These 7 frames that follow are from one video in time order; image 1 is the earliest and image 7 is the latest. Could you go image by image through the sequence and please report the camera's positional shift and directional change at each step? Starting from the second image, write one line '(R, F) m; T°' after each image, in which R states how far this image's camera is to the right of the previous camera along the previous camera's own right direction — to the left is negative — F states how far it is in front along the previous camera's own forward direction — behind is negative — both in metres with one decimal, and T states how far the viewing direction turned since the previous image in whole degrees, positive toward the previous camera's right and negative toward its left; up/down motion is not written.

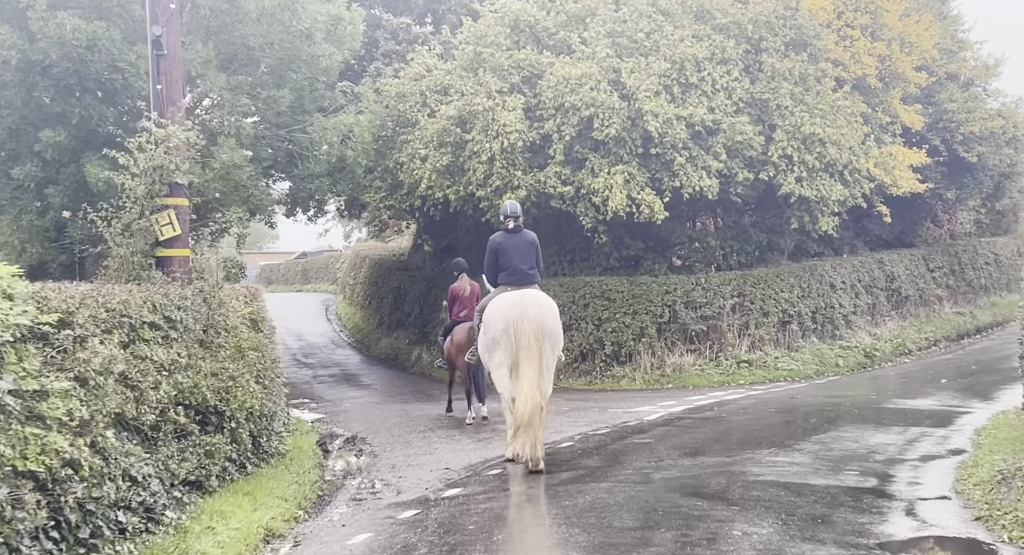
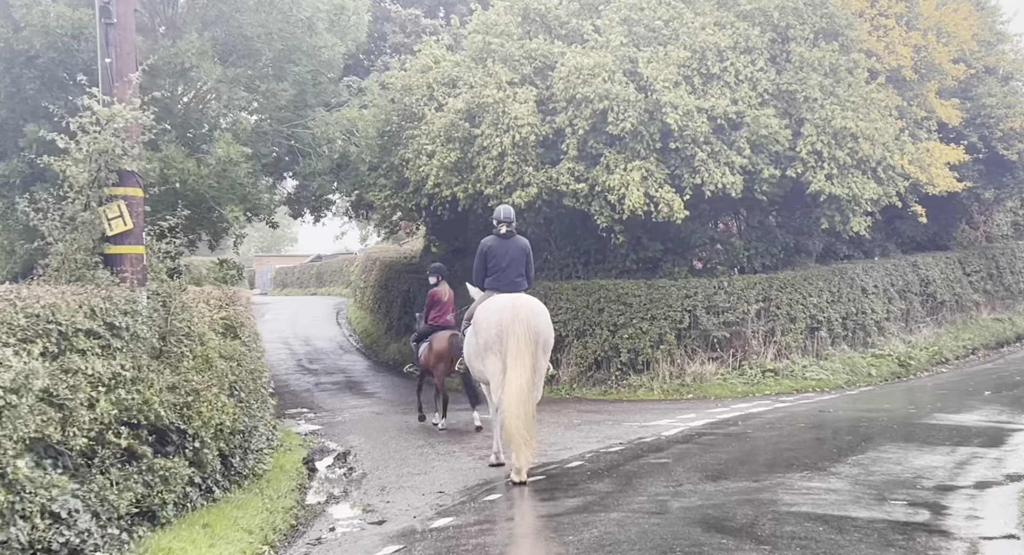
(+0.2, +1.1) m; -1°
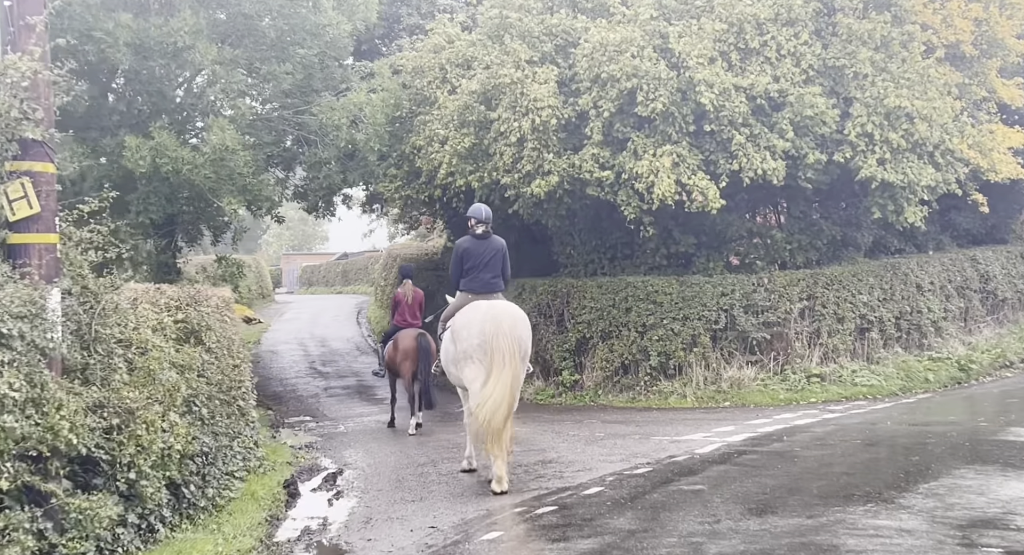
(+0.2, +1.6) m; -2°
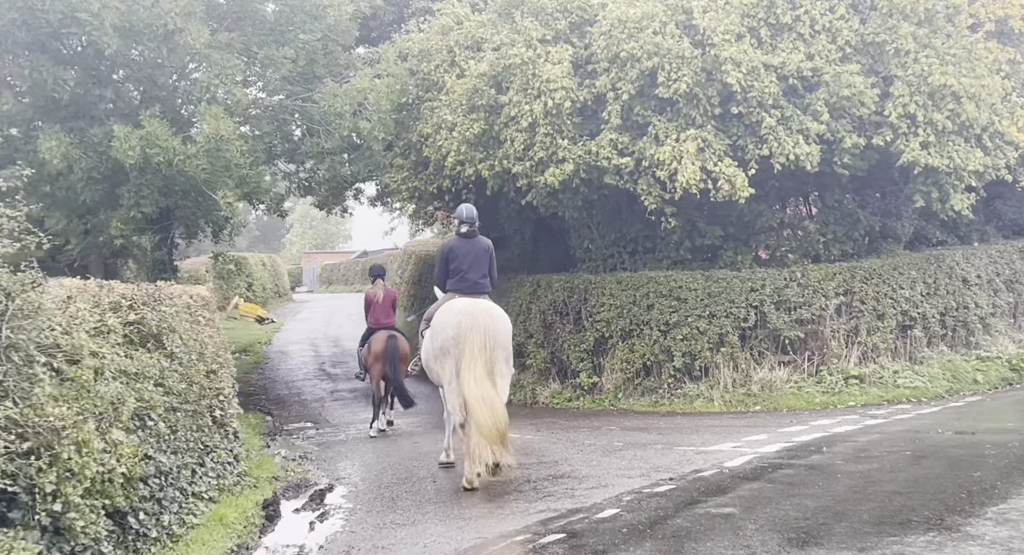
(+0.2, +1.2) m; -1°
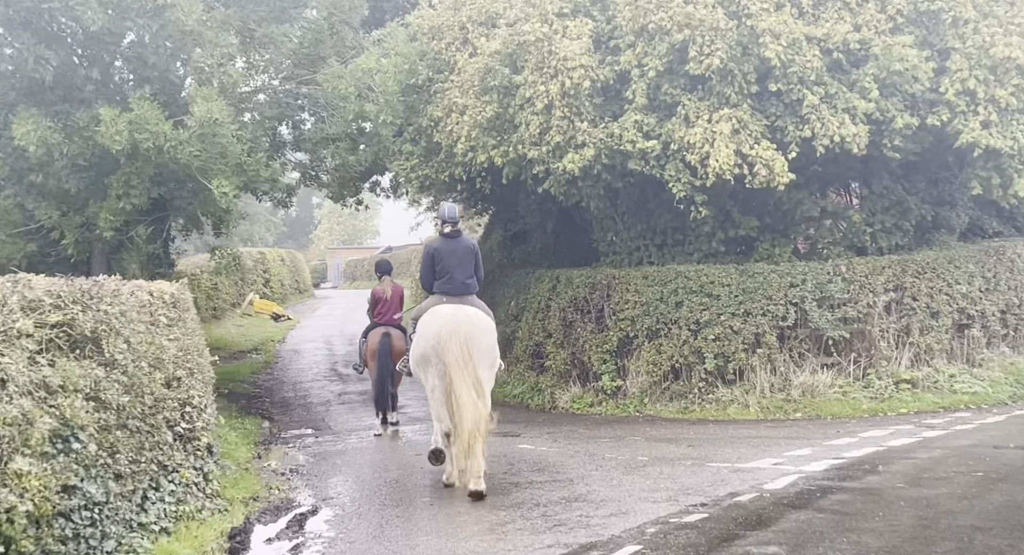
(+0.2, +1.3) m; -2°
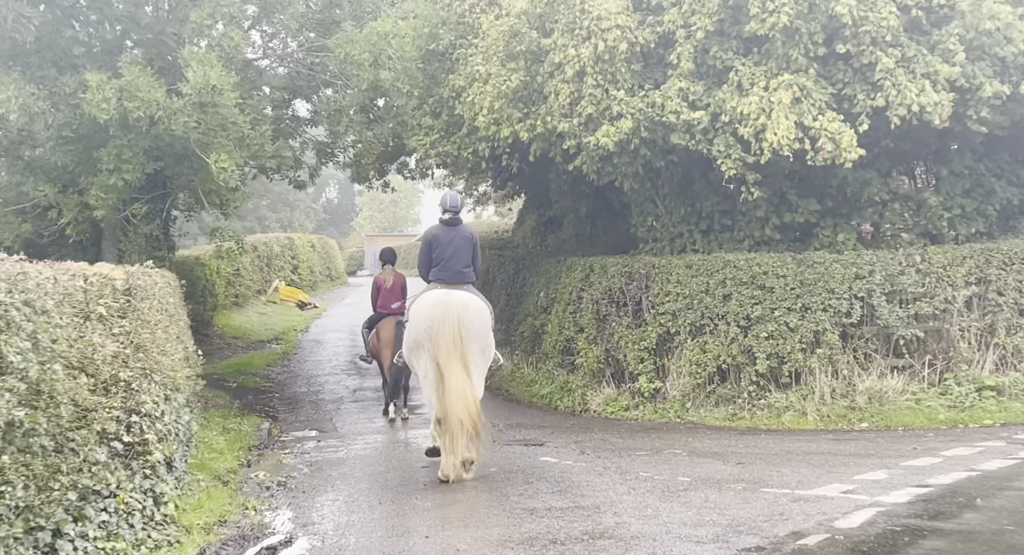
(+0.2, +1.7) m; -2°
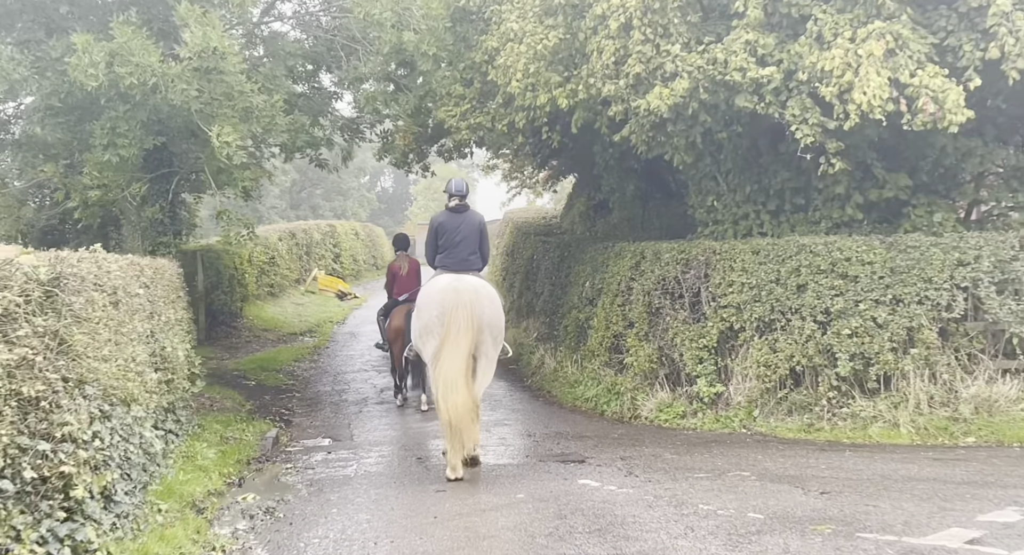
(+0.2, +1.8) m; -3°
